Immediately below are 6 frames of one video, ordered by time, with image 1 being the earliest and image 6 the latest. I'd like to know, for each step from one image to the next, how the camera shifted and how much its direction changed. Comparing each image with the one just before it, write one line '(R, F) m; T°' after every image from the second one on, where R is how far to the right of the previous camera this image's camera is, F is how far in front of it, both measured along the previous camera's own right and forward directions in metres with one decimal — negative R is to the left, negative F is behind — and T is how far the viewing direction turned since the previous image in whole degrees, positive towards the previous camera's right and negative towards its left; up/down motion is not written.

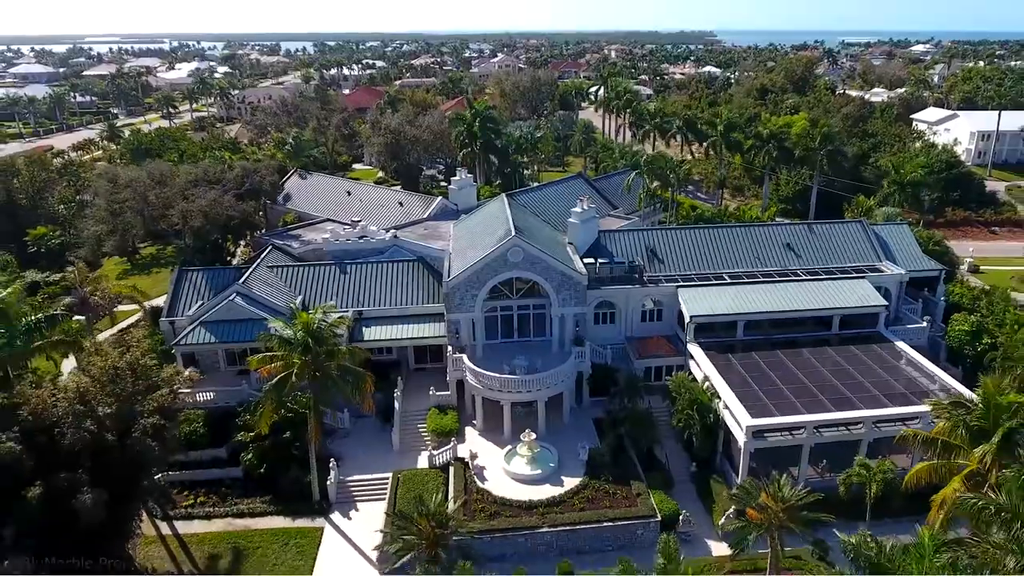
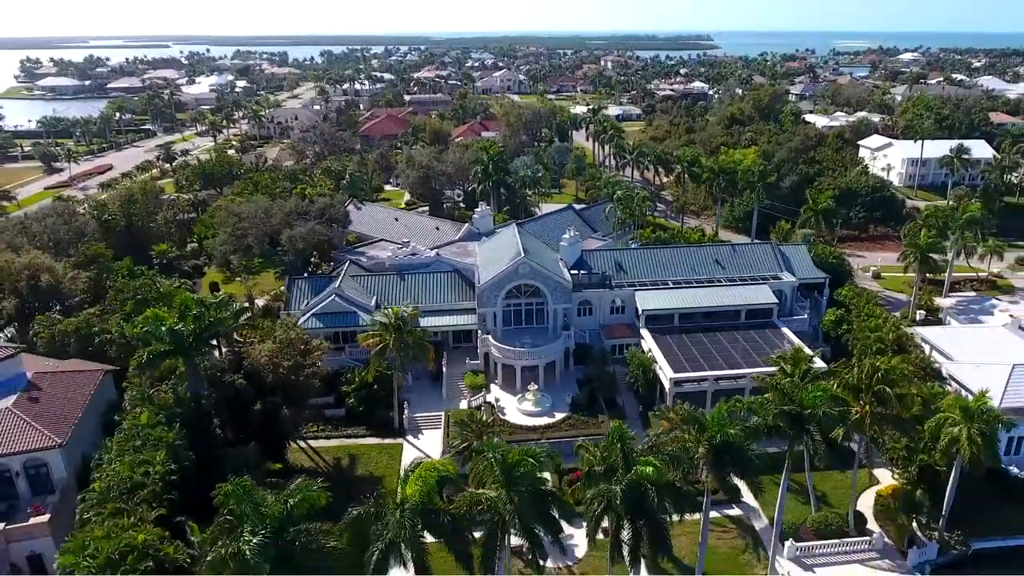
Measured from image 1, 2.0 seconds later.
(-0.4, -11.6) m; 0°
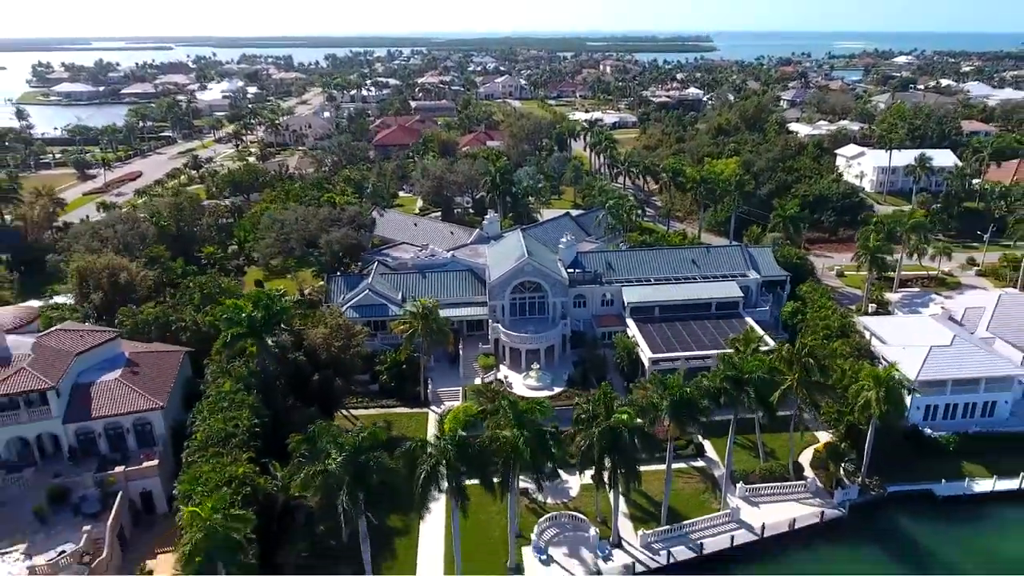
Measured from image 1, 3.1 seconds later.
(-0.3, -6.6) m; 0°
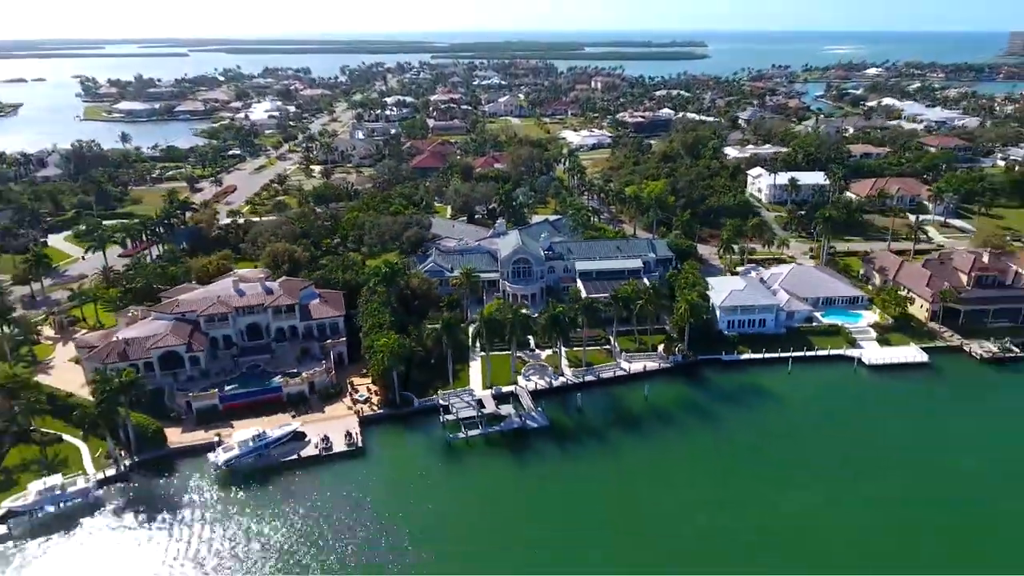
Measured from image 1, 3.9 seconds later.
(0.0, -33.8) m; 0°
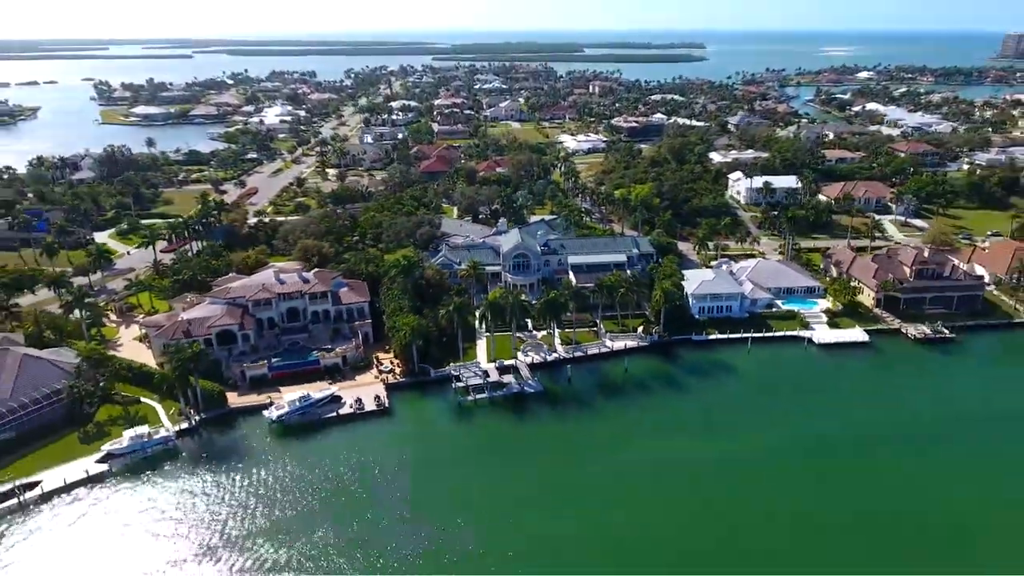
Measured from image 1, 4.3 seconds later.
(0.0, -11.1) m; 0°
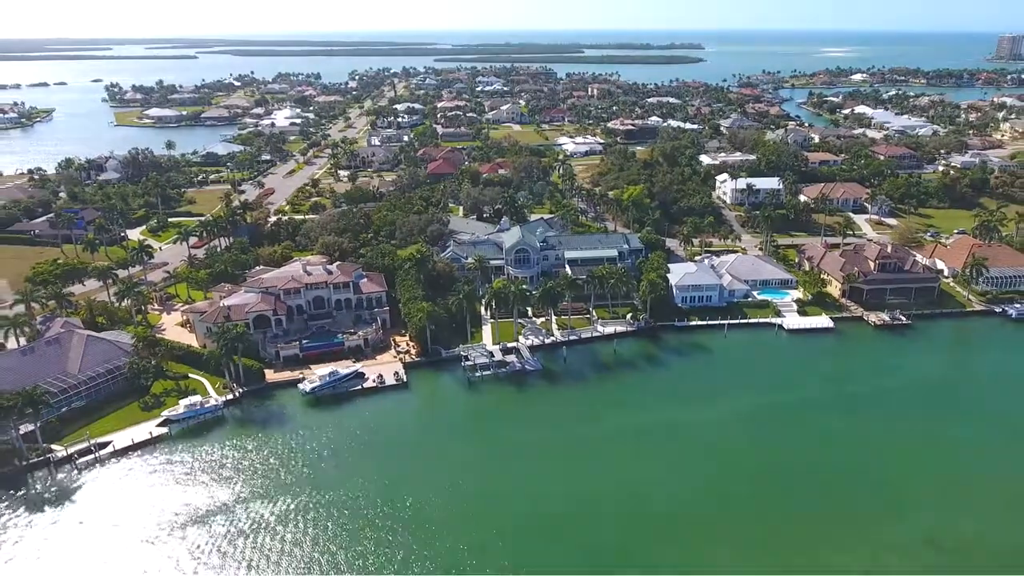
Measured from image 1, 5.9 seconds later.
(-0.2, -9.1) m; 0°
